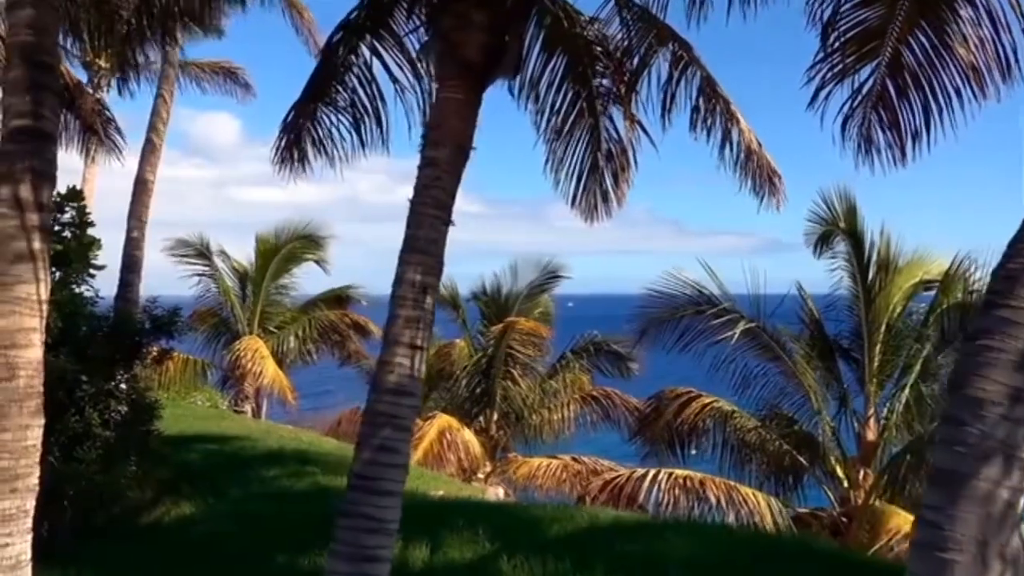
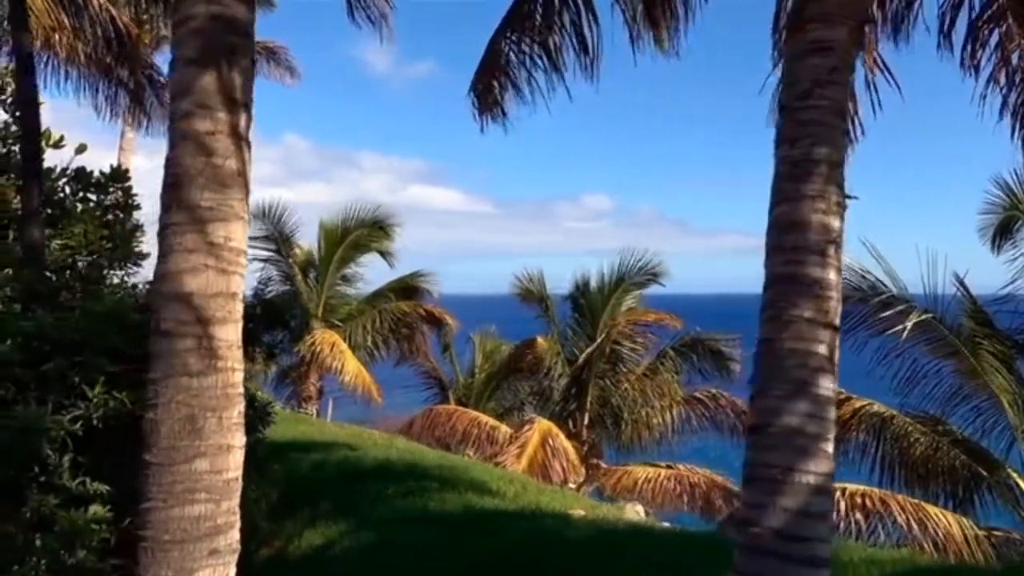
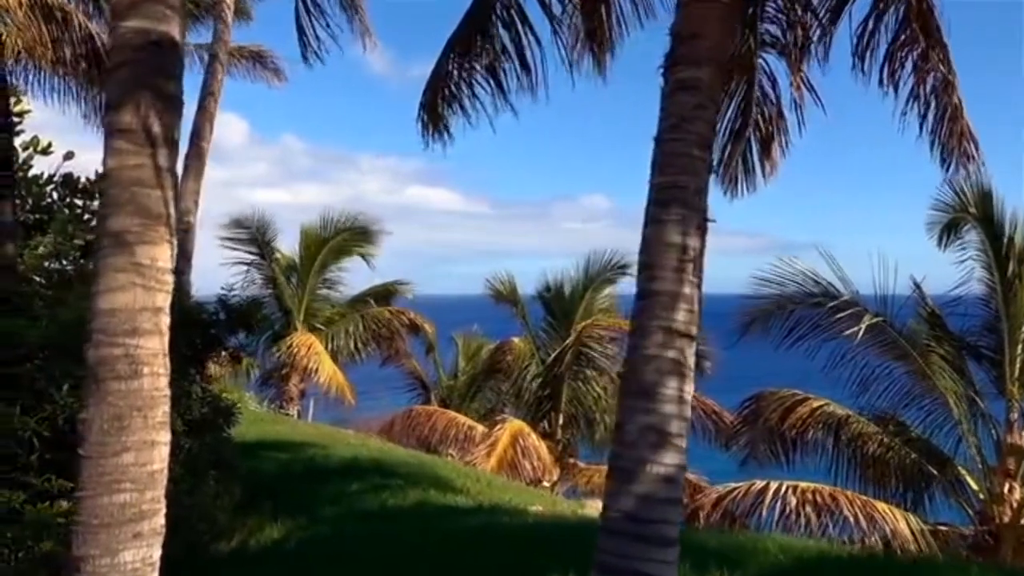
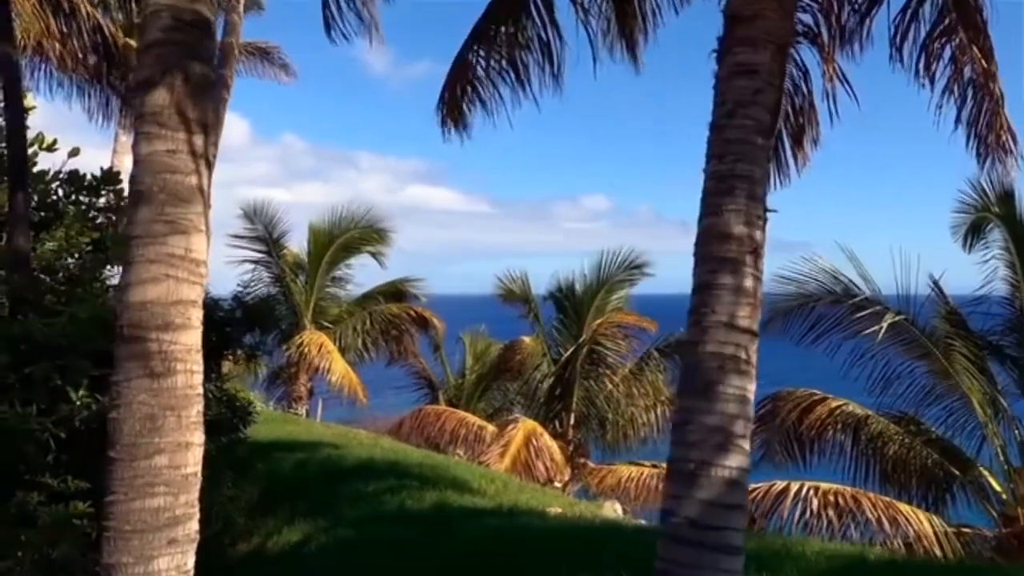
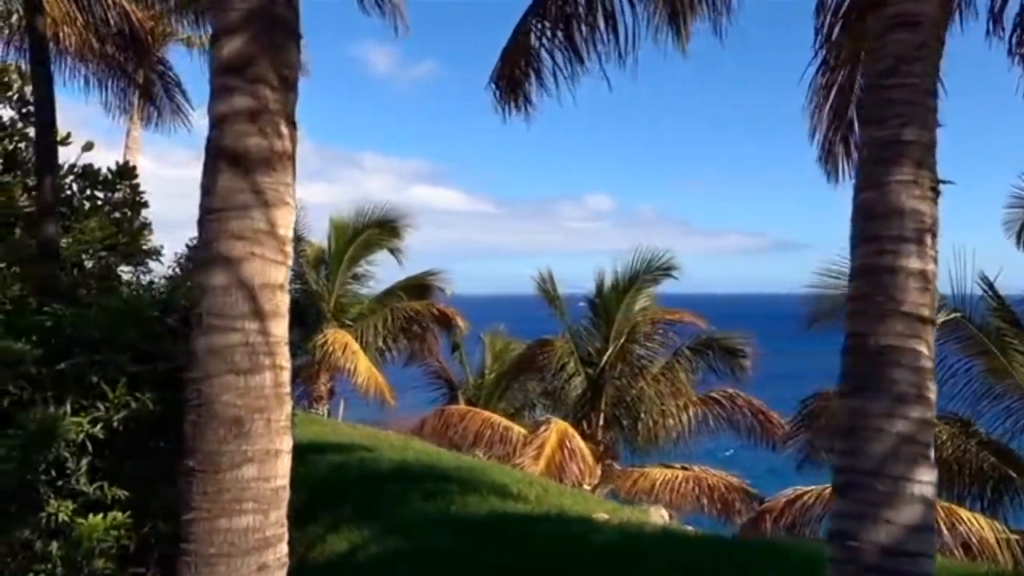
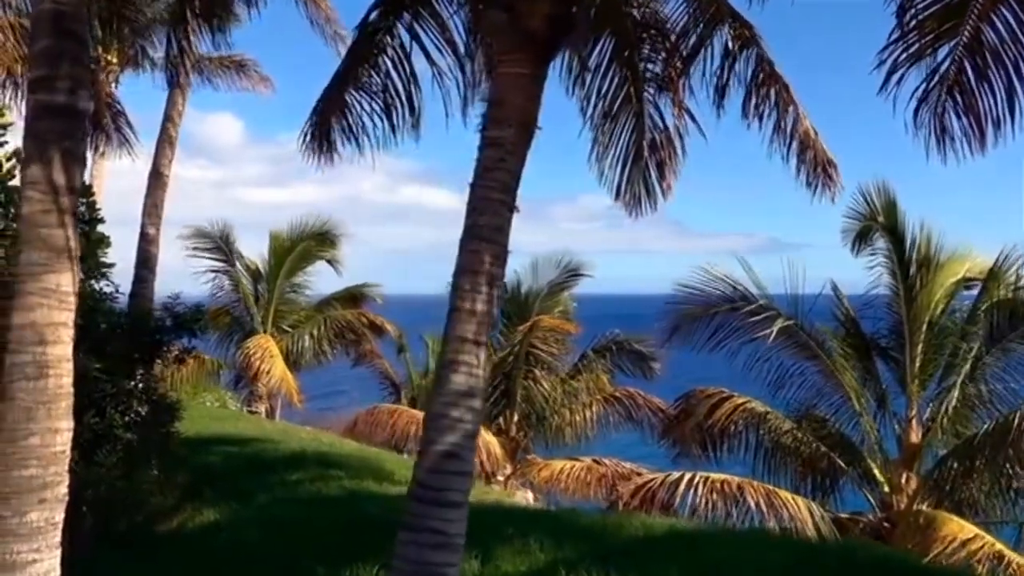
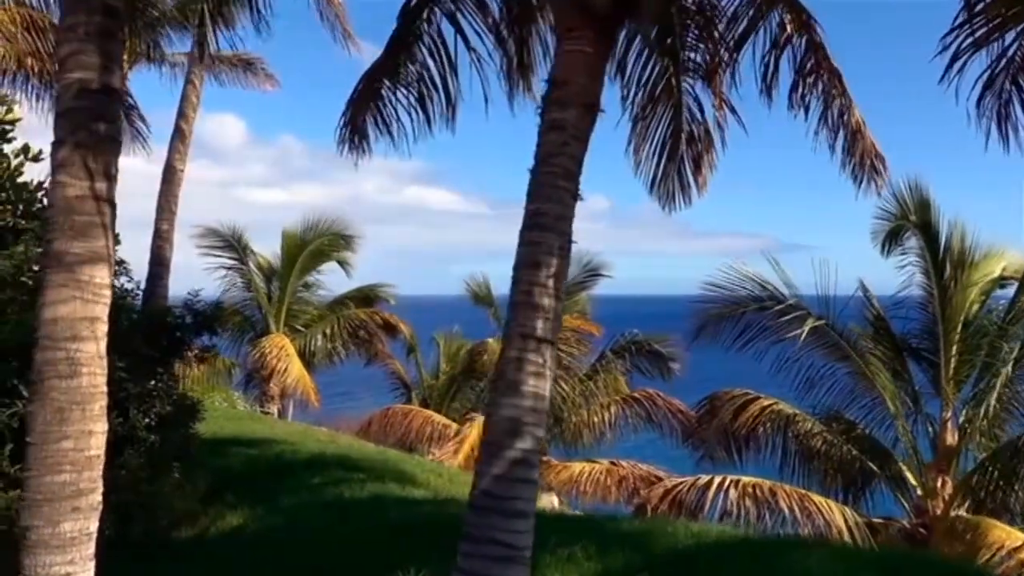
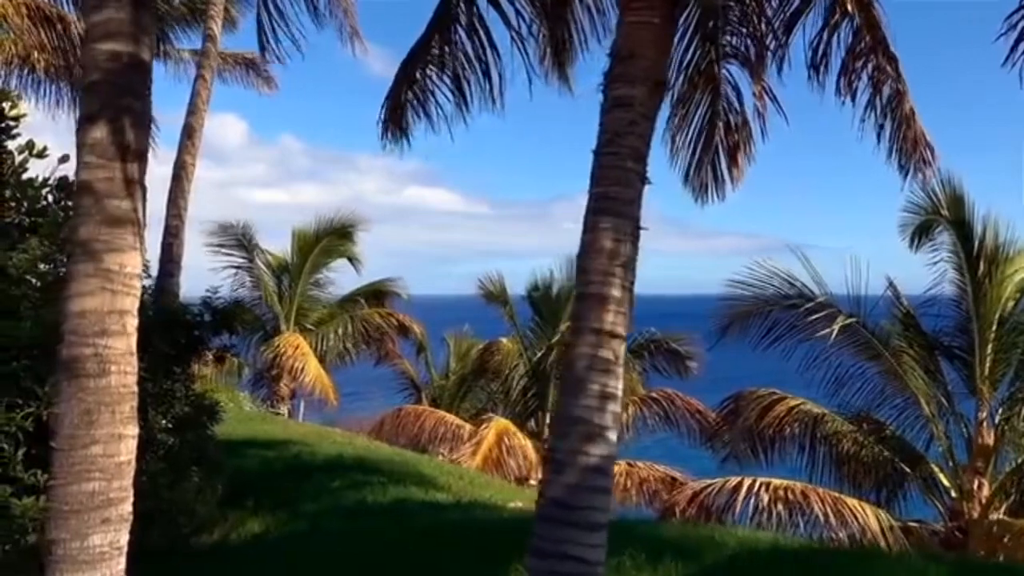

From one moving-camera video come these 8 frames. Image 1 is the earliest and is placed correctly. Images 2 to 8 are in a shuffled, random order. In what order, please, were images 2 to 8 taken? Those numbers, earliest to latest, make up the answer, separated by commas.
6, 7, 8, 3, 4, 2, 5
